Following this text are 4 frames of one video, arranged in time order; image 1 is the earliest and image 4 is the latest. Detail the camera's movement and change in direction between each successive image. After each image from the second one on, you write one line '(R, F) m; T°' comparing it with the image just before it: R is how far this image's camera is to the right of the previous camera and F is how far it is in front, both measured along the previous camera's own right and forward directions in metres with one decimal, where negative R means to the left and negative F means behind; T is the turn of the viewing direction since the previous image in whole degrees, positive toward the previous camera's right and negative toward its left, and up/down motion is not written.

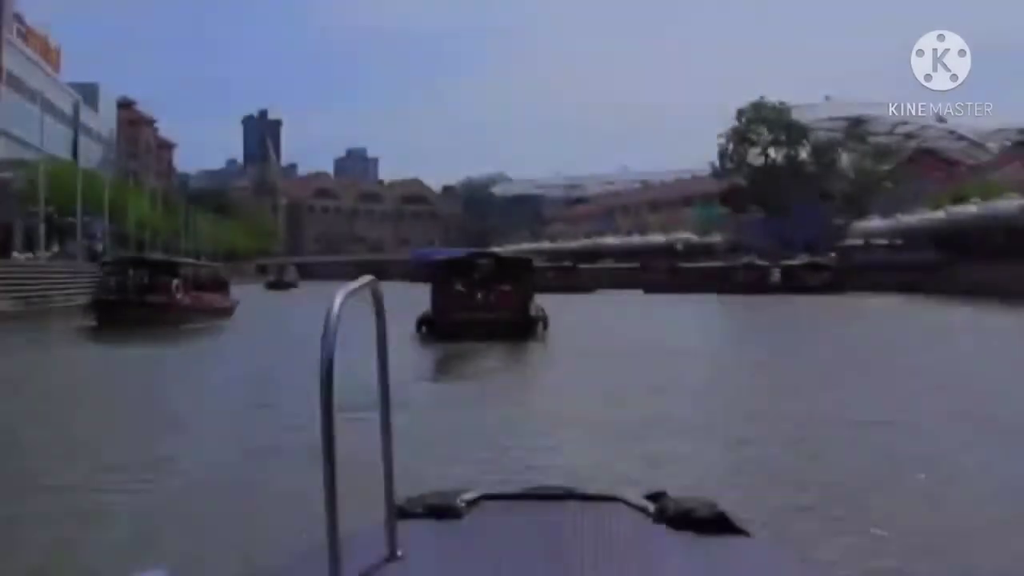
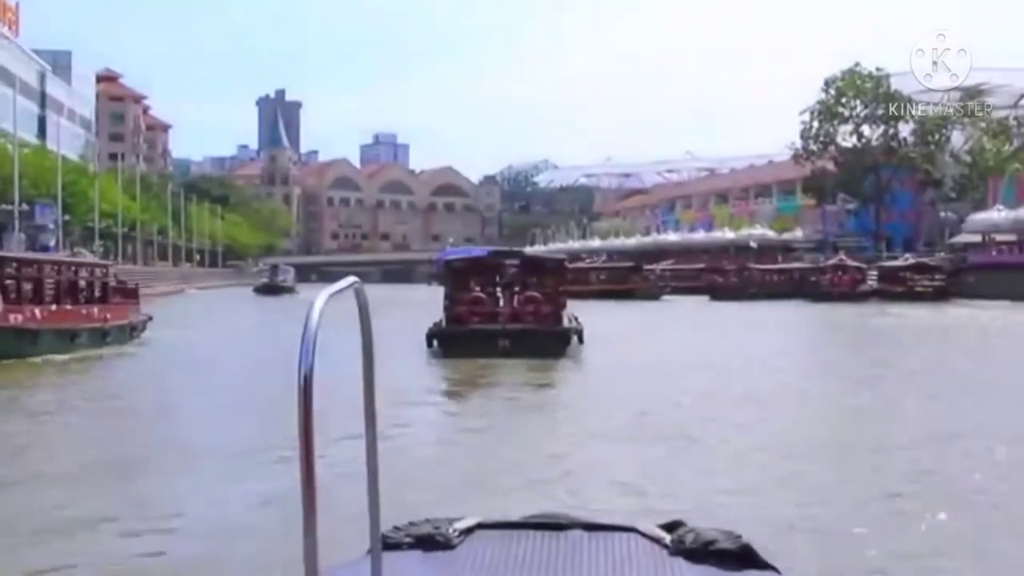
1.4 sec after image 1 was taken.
(+0.7, +0.9) m; -9°
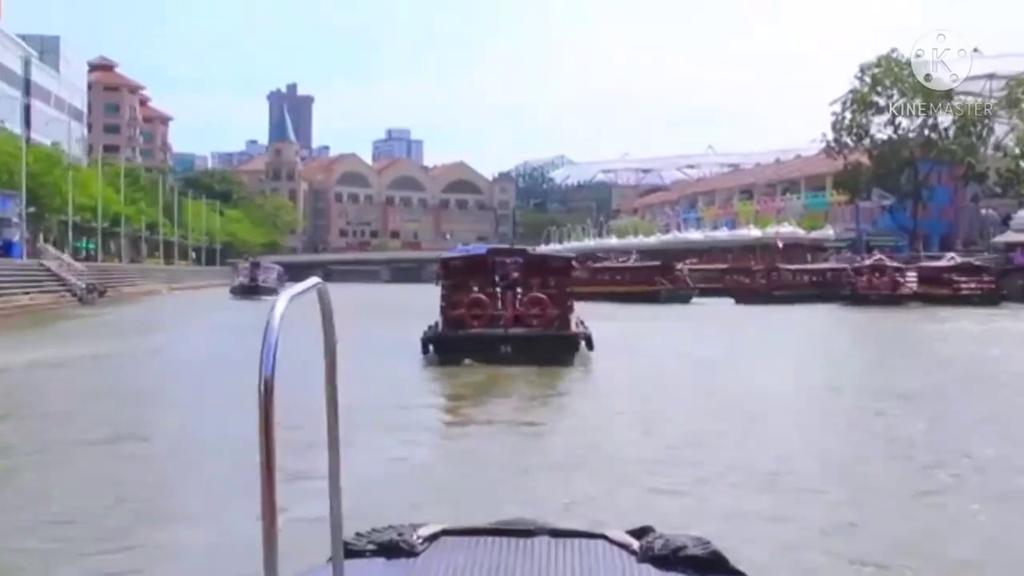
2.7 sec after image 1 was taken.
(+0.5, +0.3) m; -6°
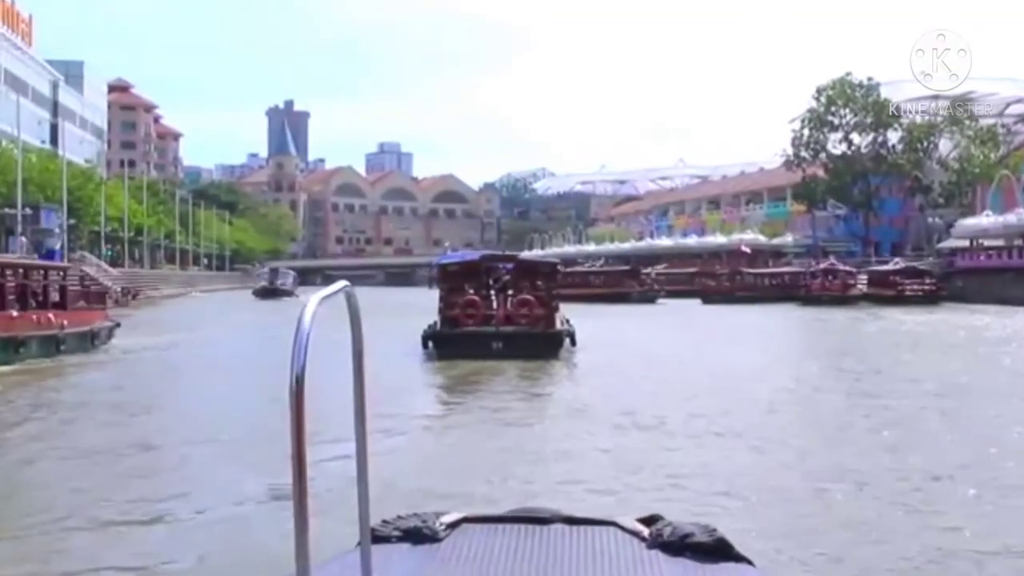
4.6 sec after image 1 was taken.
(-0.2, -0.4) m; +3°
